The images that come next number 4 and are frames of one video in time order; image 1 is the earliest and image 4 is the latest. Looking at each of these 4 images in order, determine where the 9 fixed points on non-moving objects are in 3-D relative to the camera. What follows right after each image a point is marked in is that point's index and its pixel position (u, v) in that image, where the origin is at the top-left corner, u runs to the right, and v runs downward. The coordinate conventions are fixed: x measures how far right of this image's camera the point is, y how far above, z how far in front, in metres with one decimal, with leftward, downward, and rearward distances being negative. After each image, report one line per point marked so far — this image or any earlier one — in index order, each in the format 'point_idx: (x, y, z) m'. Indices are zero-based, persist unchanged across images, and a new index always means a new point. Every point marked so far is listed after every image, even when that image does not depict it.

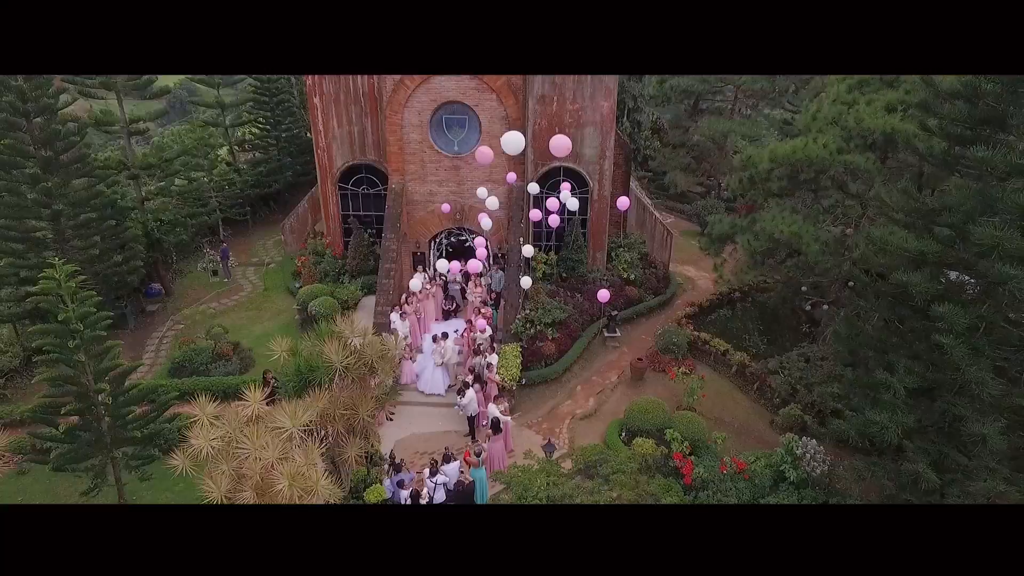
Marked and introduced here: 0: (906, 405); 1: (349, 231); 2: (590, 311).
0: (+3.6, -1.1, +8.7) m
1: (-2.6, +0.9, +15.3) m
2: (+1.1, -0.4, +13.7) m
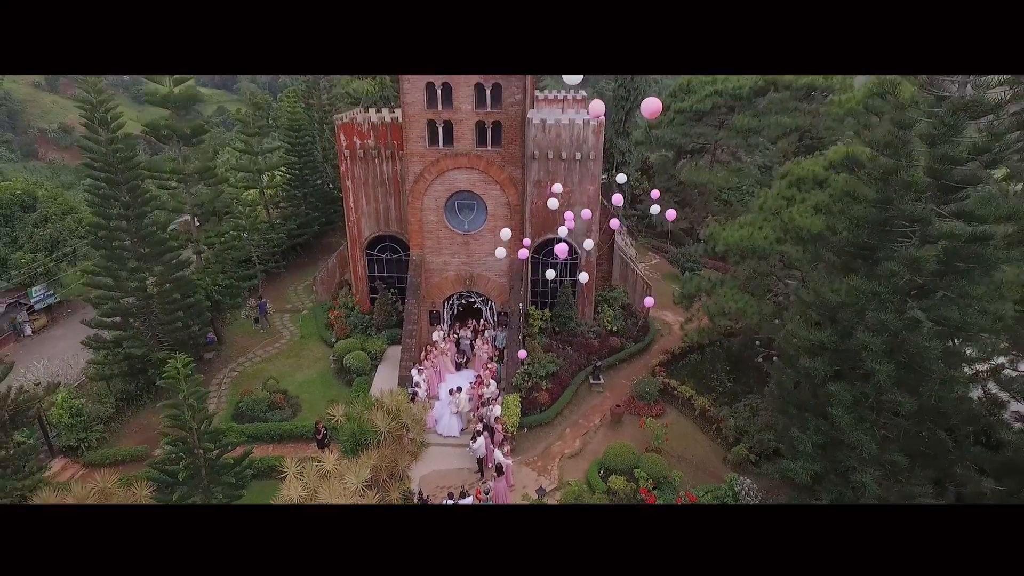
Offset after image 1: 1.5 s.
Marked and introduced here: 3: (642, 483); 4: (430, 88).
0: (+3.6, -2.0, +11.3) m
1: (-2.6, 0.0, +18.0) m
2: (+1.1, -1.3, +16.3) m
3: (+1.7, -2.6, +12.4) m
4: (-1.3, +3.1, +14.9) m
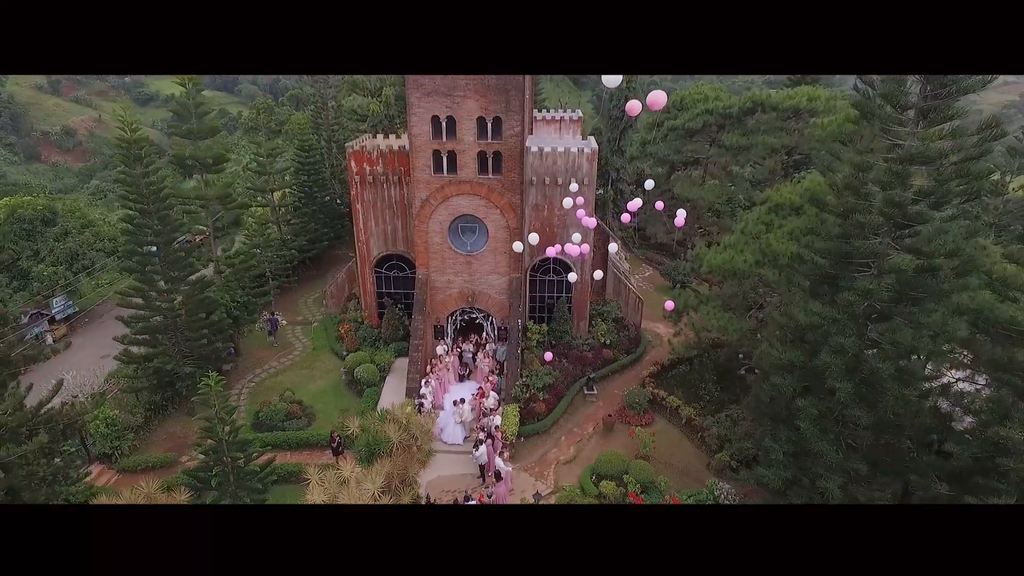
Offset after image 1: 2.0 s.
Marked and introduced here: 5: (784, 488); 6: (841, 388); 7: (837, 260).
0: (+3.6, -2.3, +12.5) m
1: (-2.6, -0.3, +19.1) m
2: (+1.1, -1.6, +17.5) m
3: (+1.7, -2.9, +13.6) m
4: (-1.3, +2.8, +16.0) m
5: (+3.6, -2.7, +12.6) m
6: (+3.9, -1.2, +11.1) m
7: (+4.0, +0.4, +11.5) m
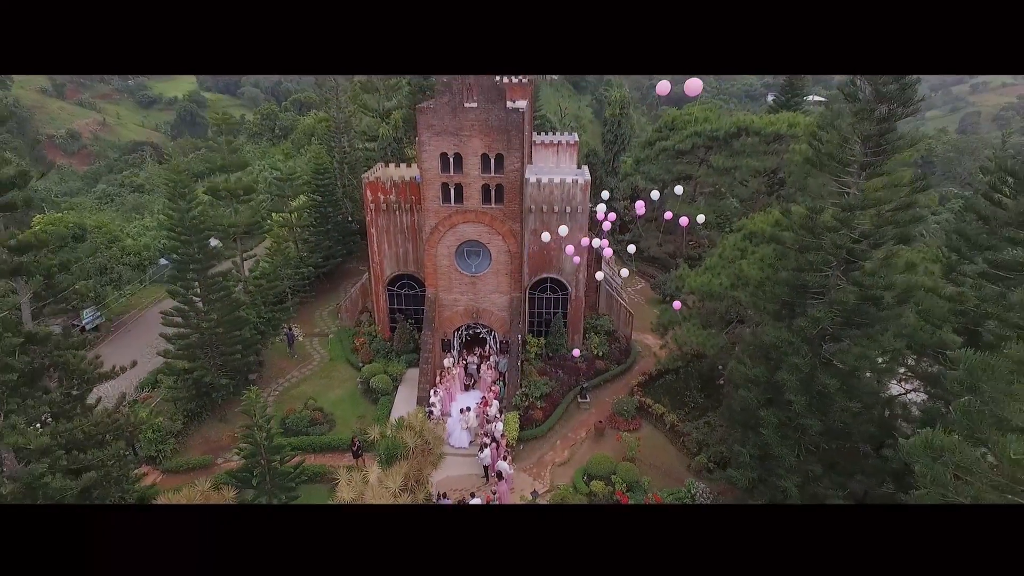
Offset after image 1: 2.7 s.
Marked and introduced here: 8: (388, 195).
0: (+3.6, -2.7, +14.2) m
1: (-2.6, -0.7, +20.9) m
2: (+1.1, -1.9, +19.3) m
3: (+1.7, -3.2, +15.3) m
4: (-1.3, +2.5, +17.8) m
5: (+3.6, -3.0, +14.3) m
6: (+3.9, -1.5, +12.9) m
7: (+4.0, 0.0, +13.2) m
8: (-2.5, +1.9, +19.0) m
